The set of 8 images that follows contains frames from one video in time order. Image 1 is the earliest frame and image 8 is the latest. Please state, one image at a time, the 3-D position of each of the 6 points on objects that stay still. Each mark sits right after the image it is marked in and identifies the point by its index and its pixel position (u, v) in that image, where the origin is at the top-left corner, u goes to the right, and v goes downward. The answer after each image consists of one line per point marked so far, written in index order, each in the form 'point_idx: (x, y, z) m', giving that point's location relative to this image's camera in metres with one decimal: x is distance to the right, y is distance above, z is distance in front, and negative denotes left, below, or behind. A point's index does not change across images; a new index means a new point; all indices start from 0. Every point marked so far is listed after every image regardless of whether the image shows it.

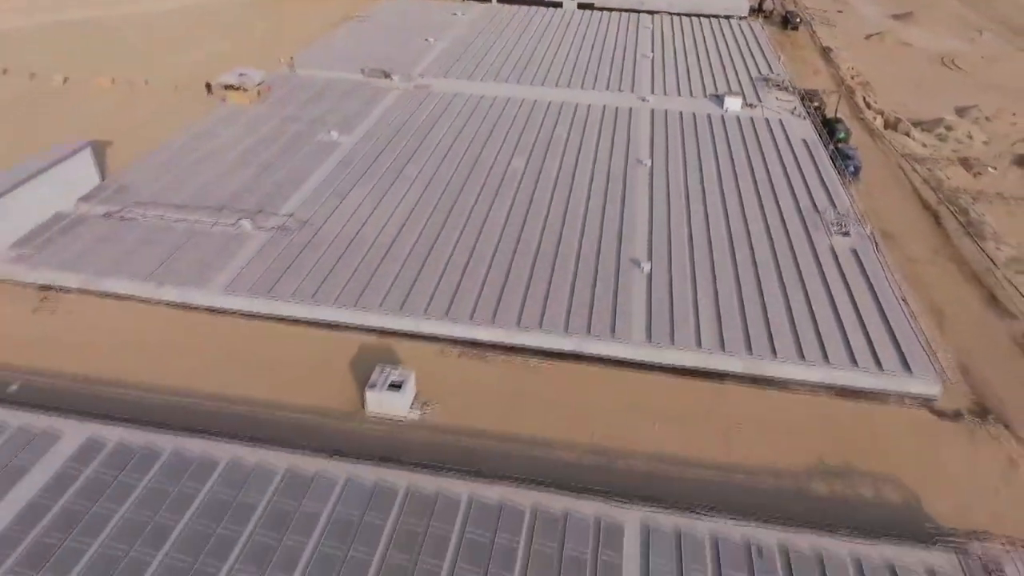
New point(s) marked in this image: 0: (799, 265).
0: (+6.8, +0.5, +17.2) m
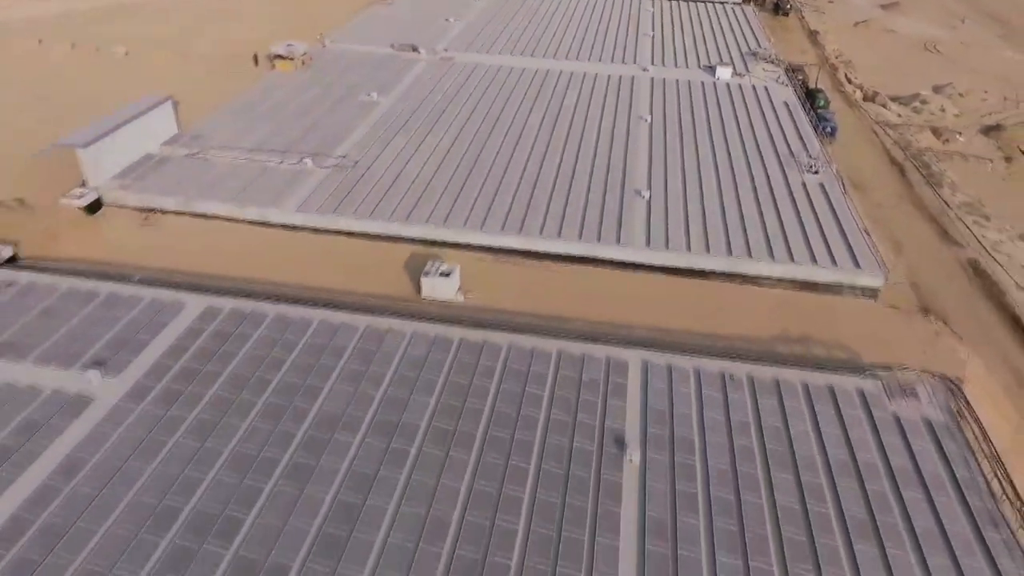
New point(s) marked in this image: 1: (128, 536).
0: (+7.5, +2.6, +20.6) m
1: (-5.6, -3.7, +10.5) m
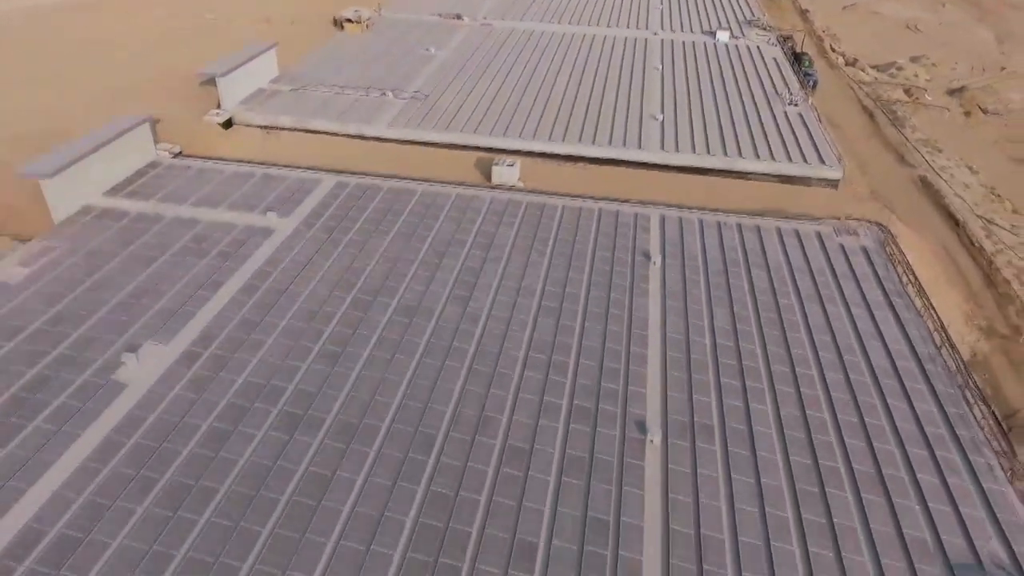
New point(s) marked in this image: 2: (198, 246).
0: (+9.0, +6.0, +26.0) m
1: (-4.1, -0.2, +16.0) m
2: (-7.6, +1.0, +17.5) m
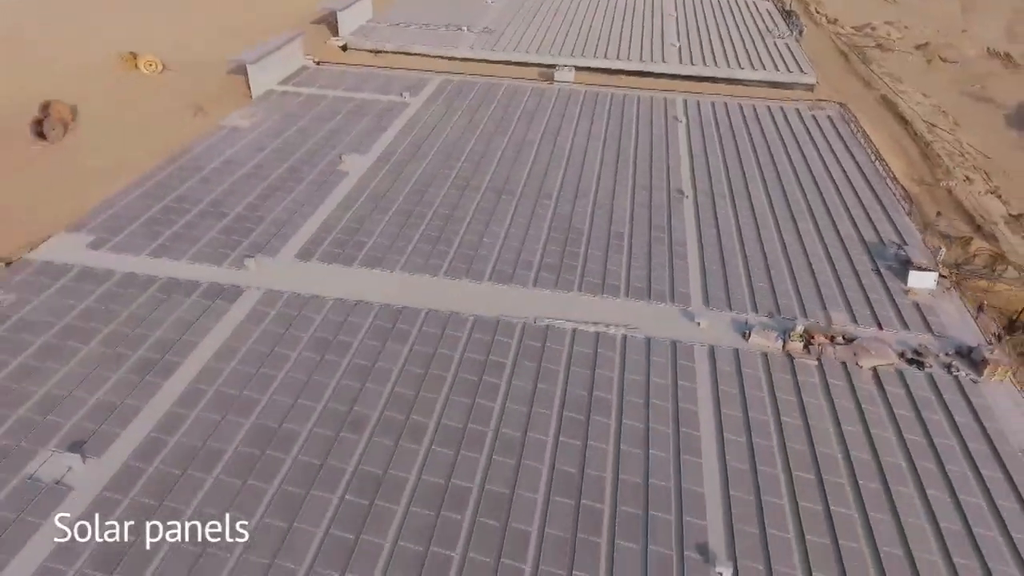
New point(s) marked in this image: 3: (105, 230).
0: (+11.3, +11.1, +33.5) m
1: (-1.8, +4.9, +23.4) m
2: (-5.2, +6.1, +24.9) m
3: (-9.8, +1.4, +17.5) m
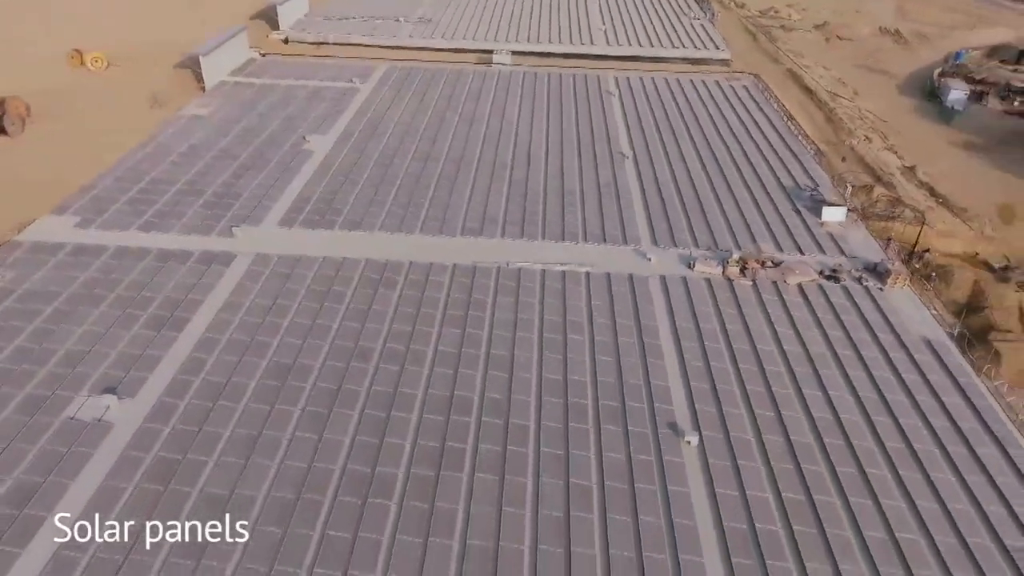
0: (+8.2, +13.0, +36.2) m
1: (-3.5, +5.9, +24.9) m
2: (-7.1, +6.9, +26.1) m
3: (-10.6, +1.9, +18.3) m
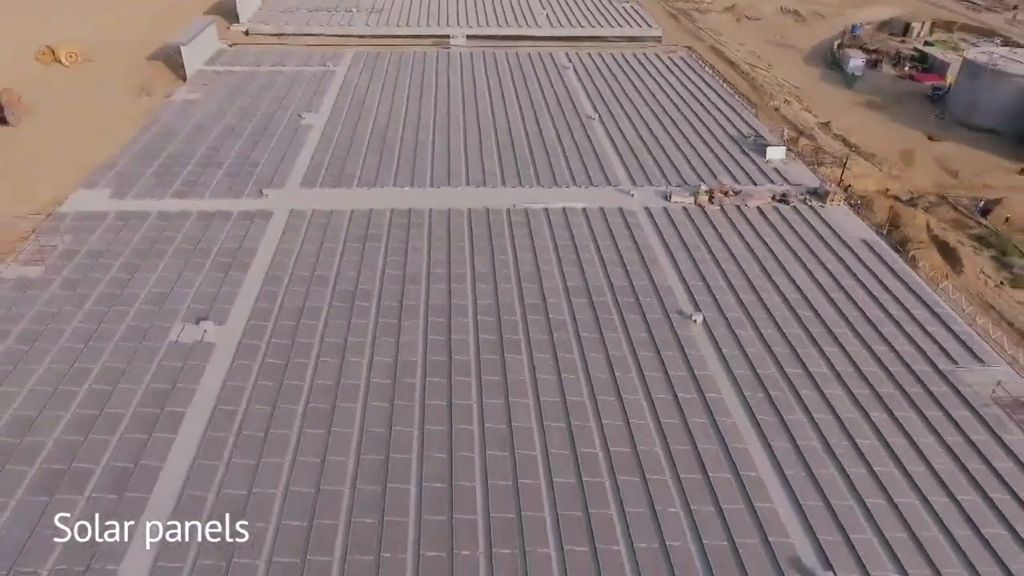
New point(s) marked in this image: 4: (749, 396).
0: (+5.3, +15.1, +39.5) m
1: (-4.5, +7.3, +27.1) m
2: (-8.4, +8.0, +27.9) m
3: (-10.7, +2.8, +19.8) m
4: (+4.4, -1.9, +13.3) m
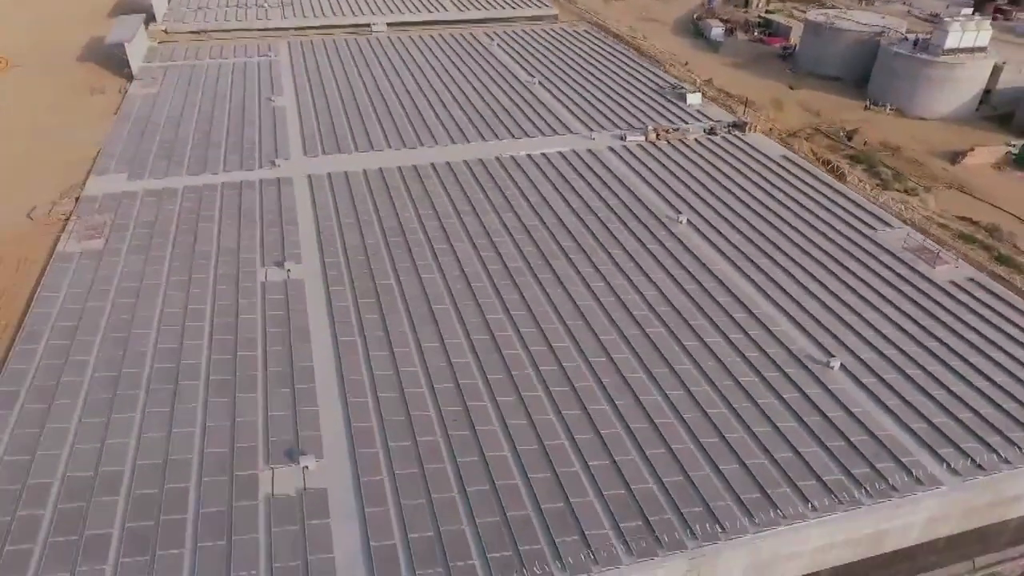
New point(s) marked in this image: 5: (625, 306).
0: (-0.4, +17.4, +43.1) m
1: (-6.8, +8.5, +29.2) m
2: (-10.8, +8.8, +29.2) m
3: (-11.0, +3.4, +20.9) m
4: (+5.4, +0.6, +17.3) m
5: (+2.5, -0.4, +15.9) m
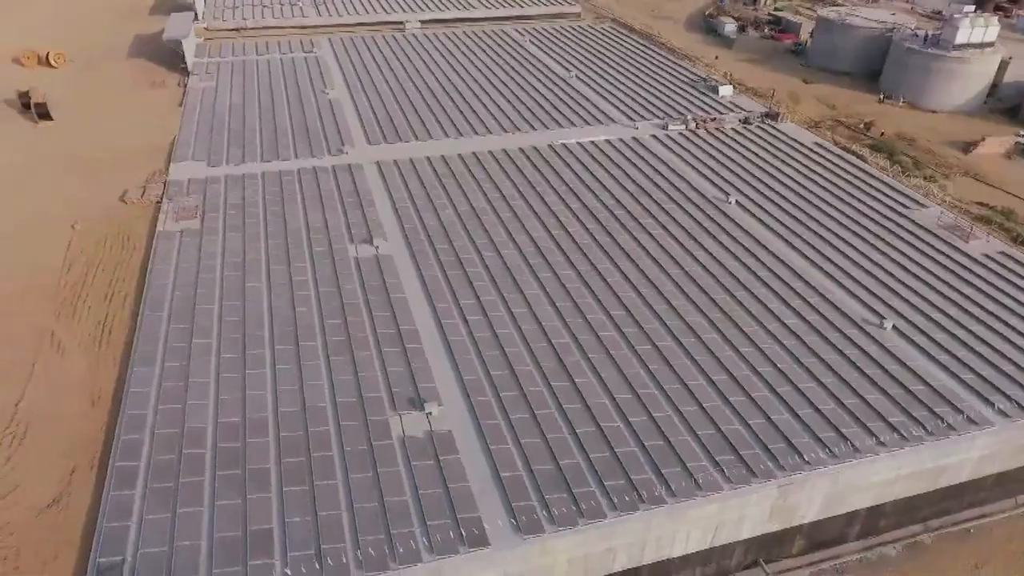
0: (+1.0, +18.0, +44.5) m
1: (-5.3, +9.2, +30.5) m
2: (-9.2, +9.4, +30.5) m
3: (-9.3, +4.0, +22.2) m
4: (+7.2, +1.2, +18.8) m
5: (+4.2, +0.3, +17.3) m
